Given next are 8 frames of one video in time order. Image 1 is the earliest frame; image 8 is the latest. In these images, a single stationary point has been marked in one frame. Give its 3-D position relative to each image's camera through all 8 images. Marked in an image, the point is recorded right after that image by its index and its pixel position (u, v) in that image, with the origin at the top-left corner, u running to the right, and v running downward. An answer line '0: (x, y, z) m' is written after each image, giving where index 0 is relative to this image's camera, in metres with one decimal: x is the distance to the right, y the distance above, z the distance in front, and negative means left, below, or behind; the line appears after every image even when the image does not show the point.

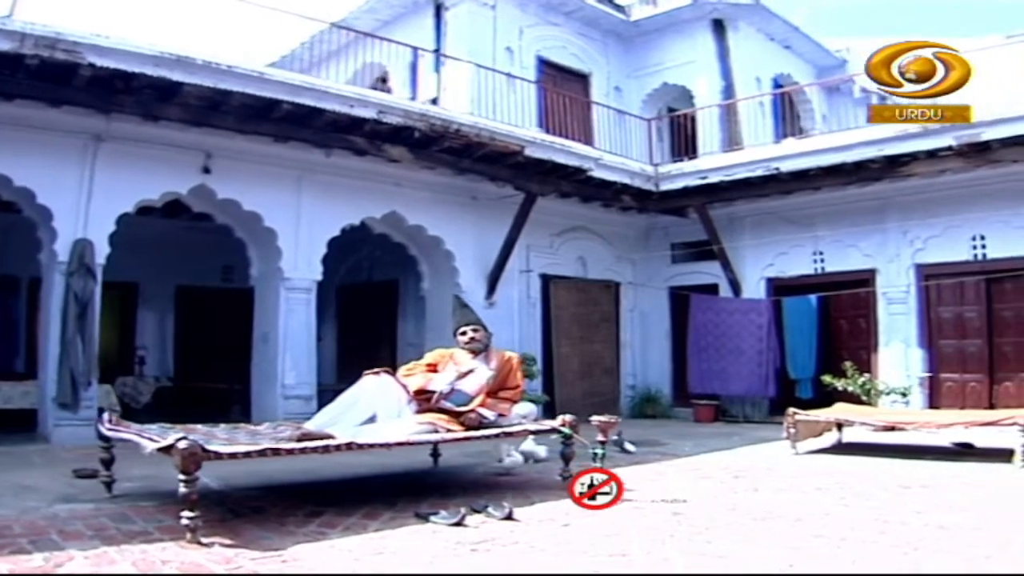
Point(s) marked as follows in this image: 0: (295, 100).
0: (-1.7, +1.5, +7.0) m
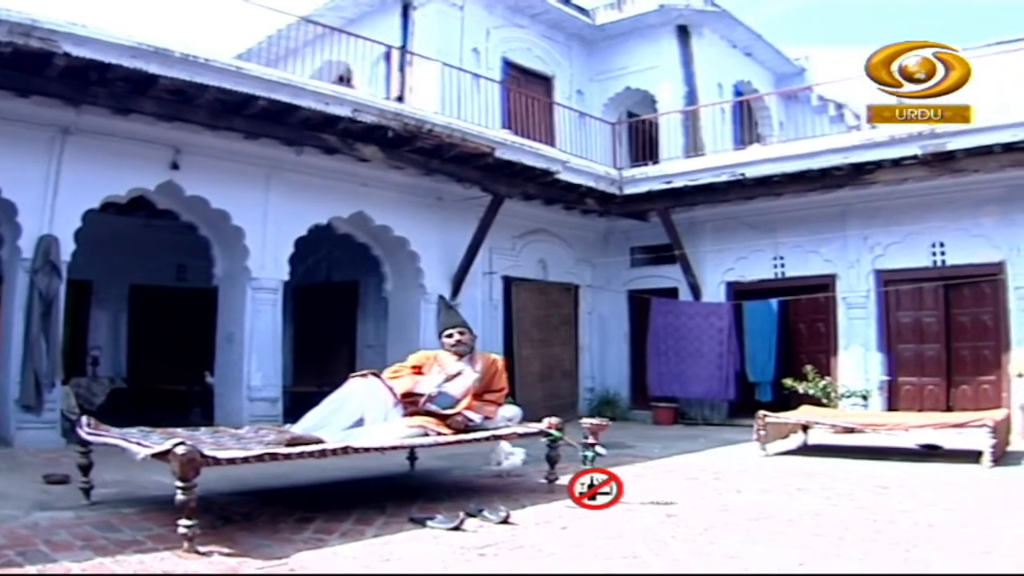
0: (-1.9, +1.5, +6.8) m
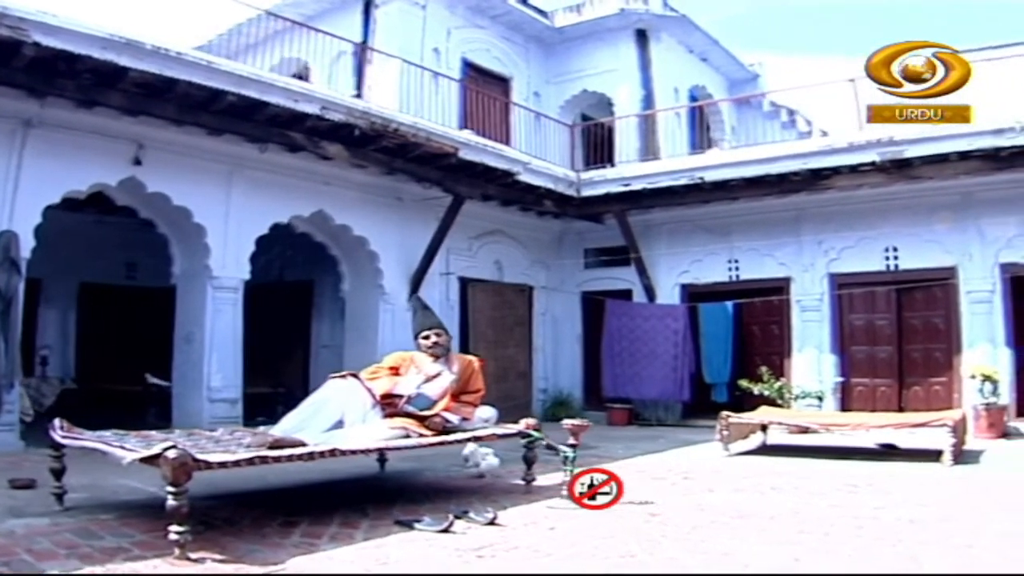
0: (-2.1, +1.5, +6.7) m
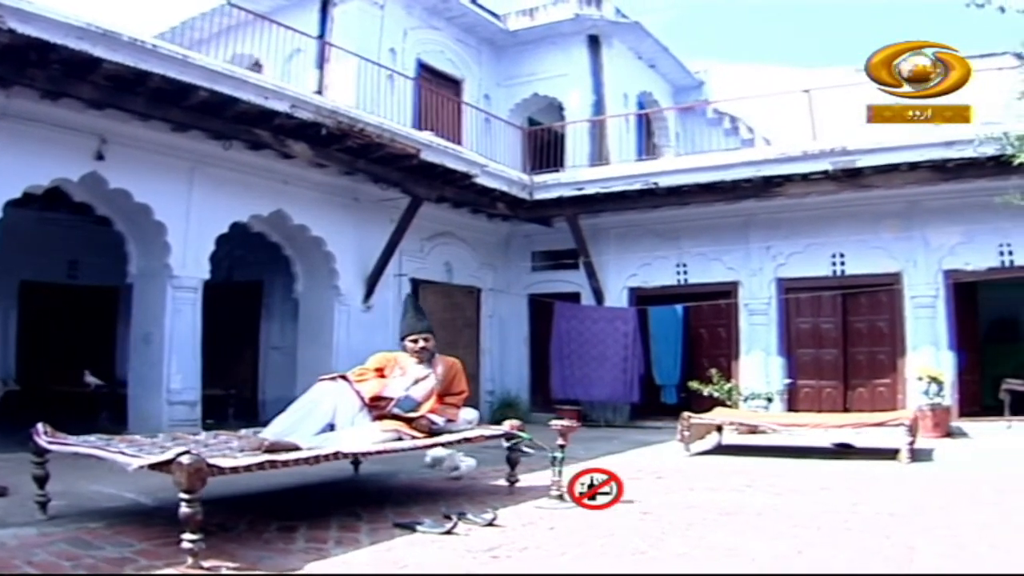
0: (-2.2, +1.5, +6.5) m
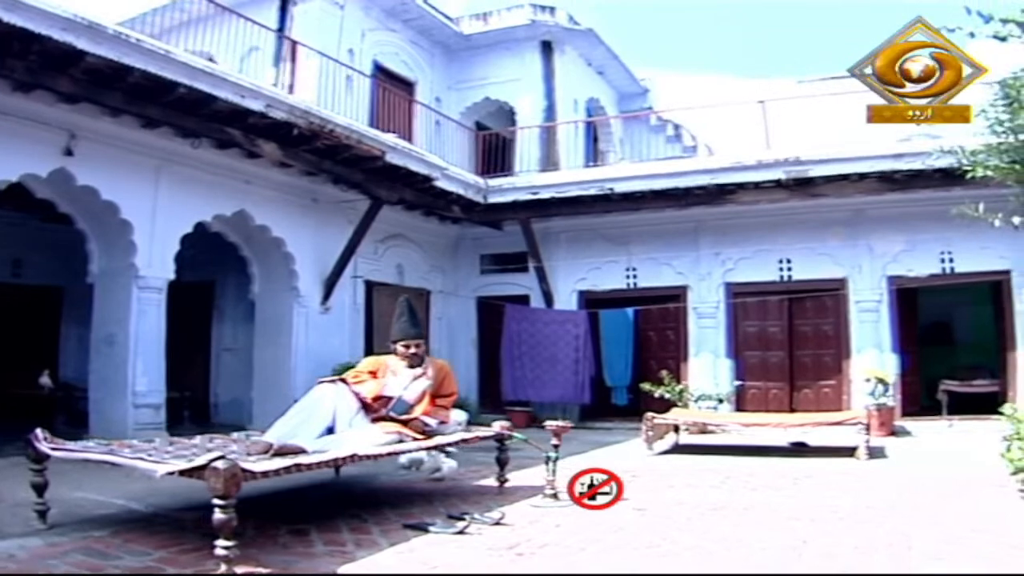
0: (-2.4, +1.5, +6.4) m
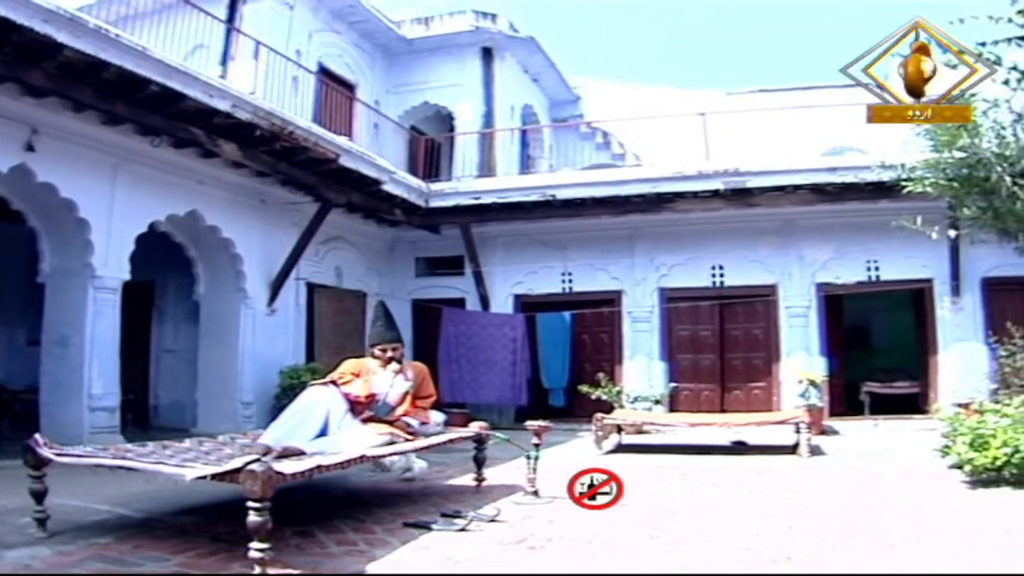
0: (-2.5, +1.5, +6.3) m
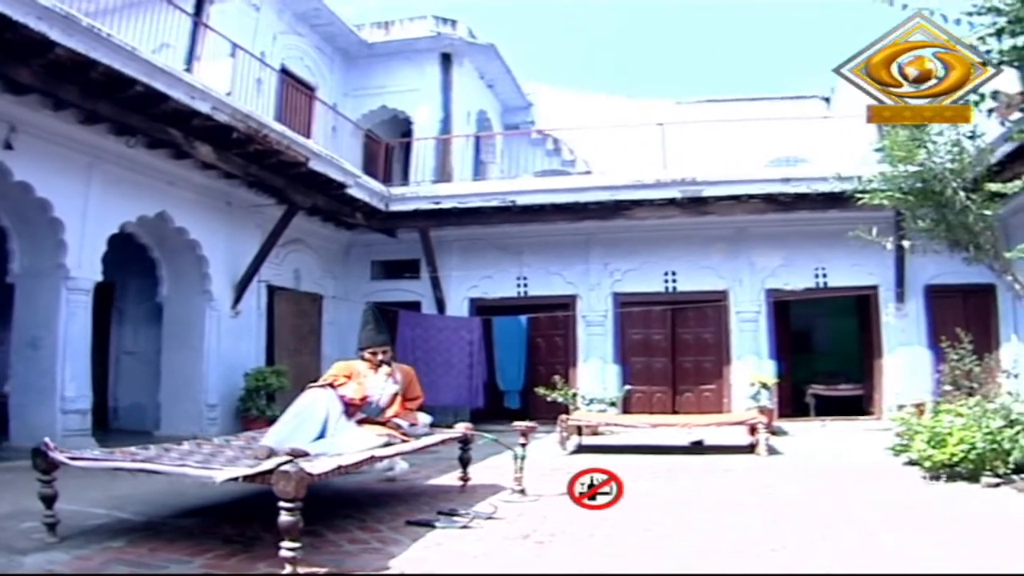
0: (-2.6, +1.5, +6.3) m
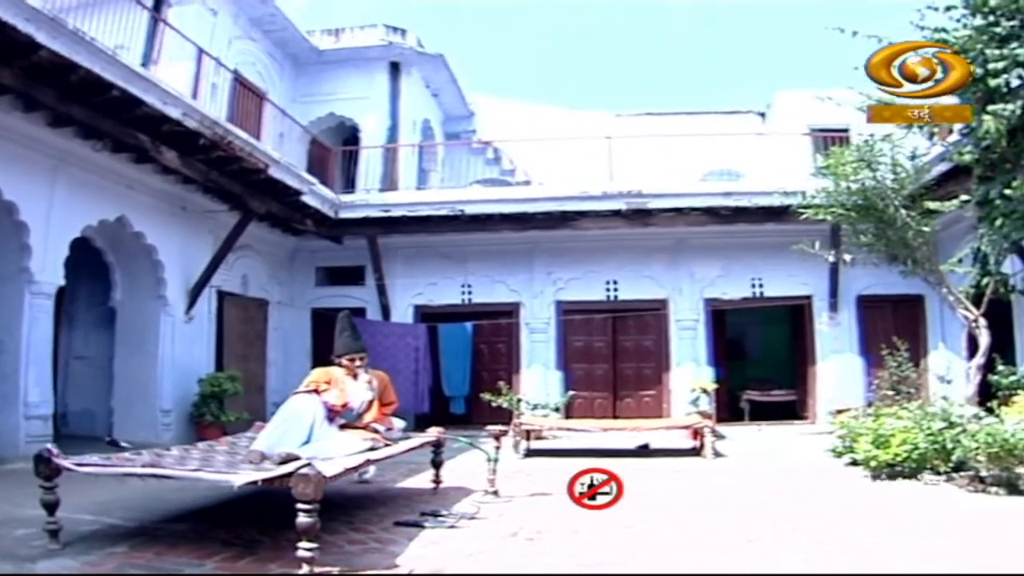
0: (-2.8, +1.4, +6.4) m
